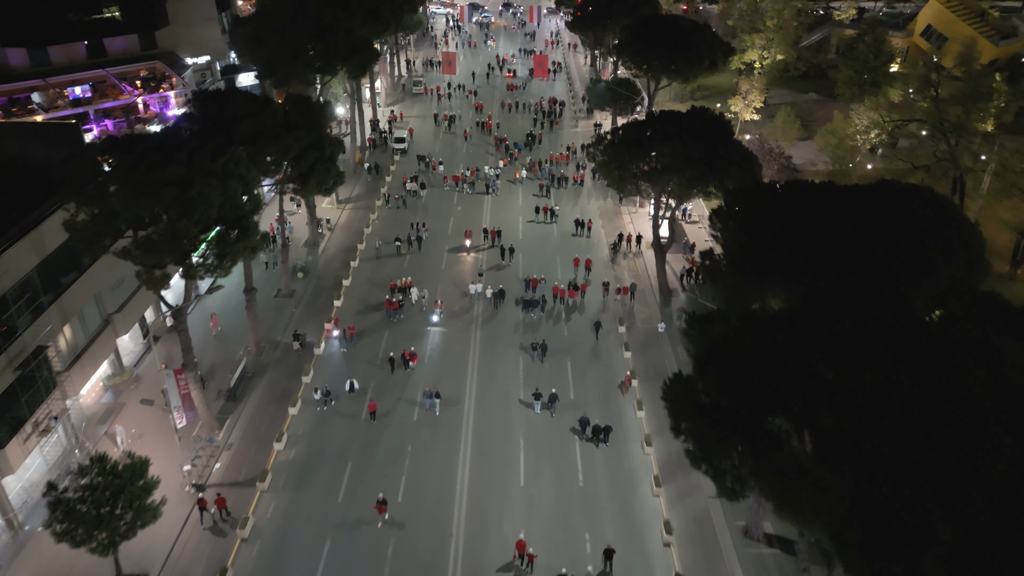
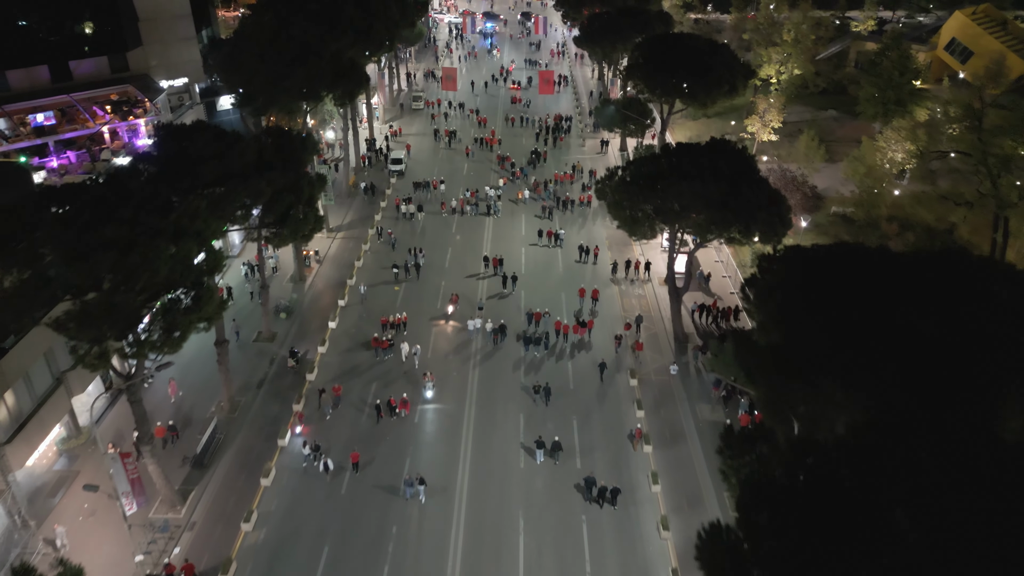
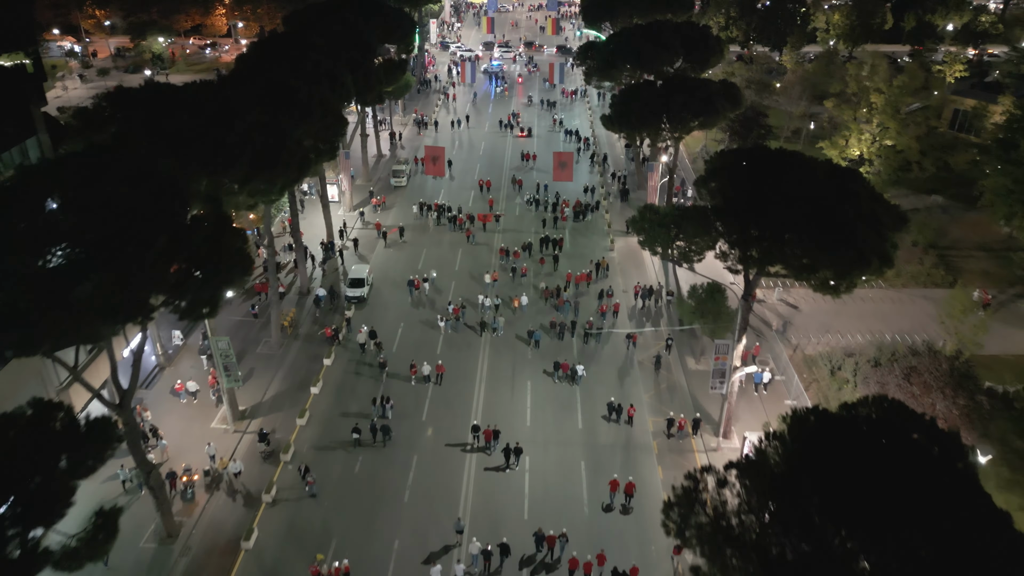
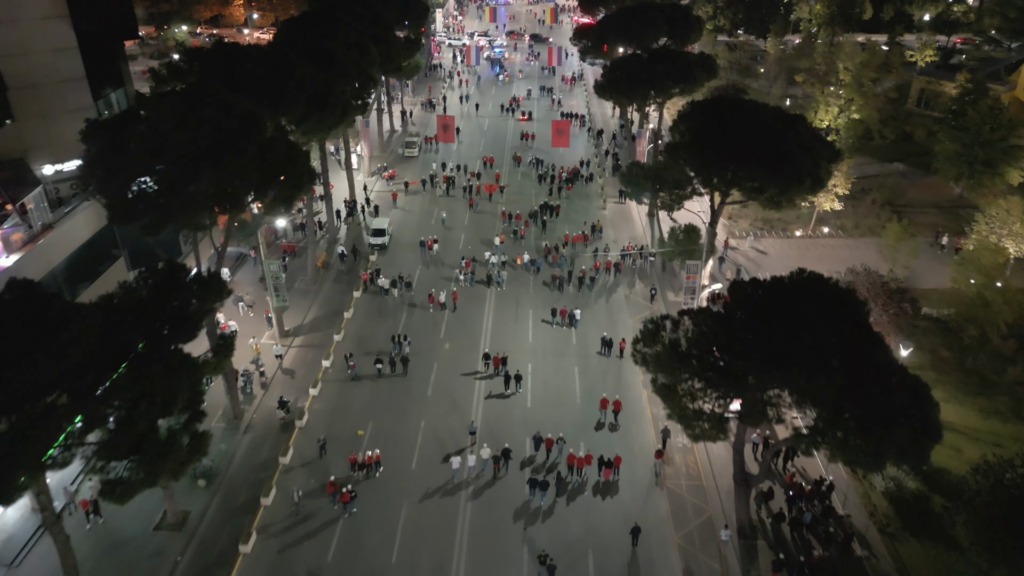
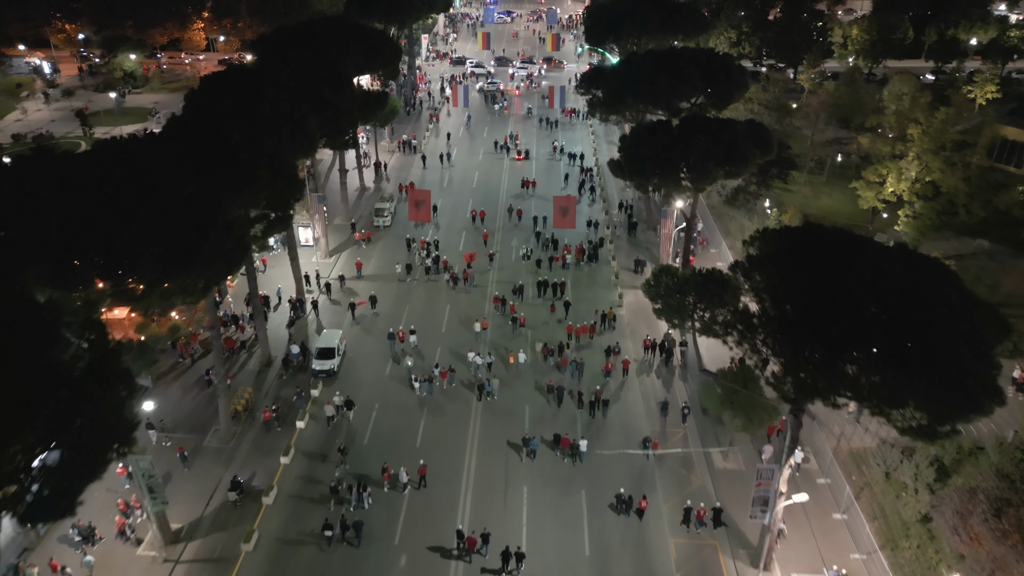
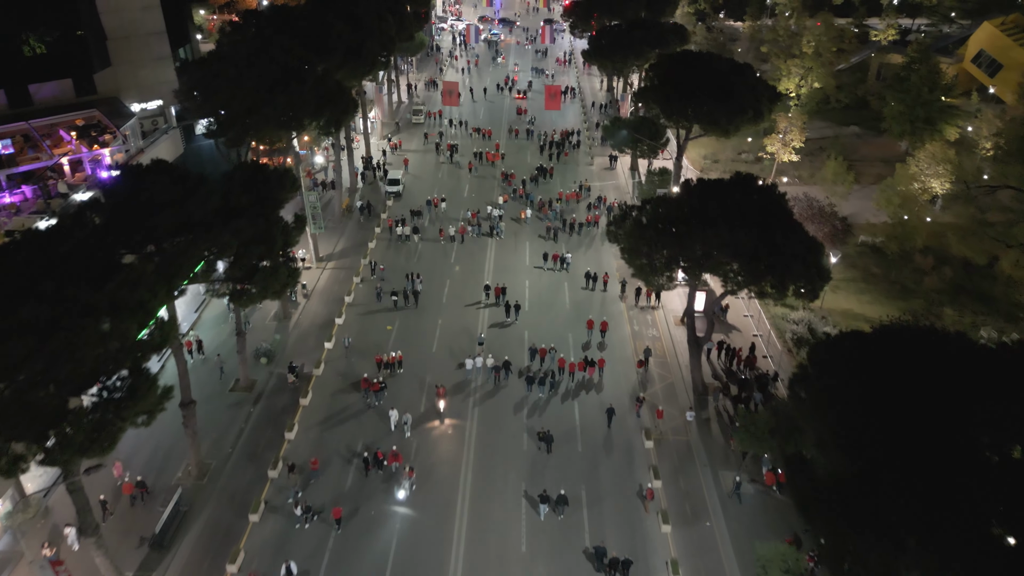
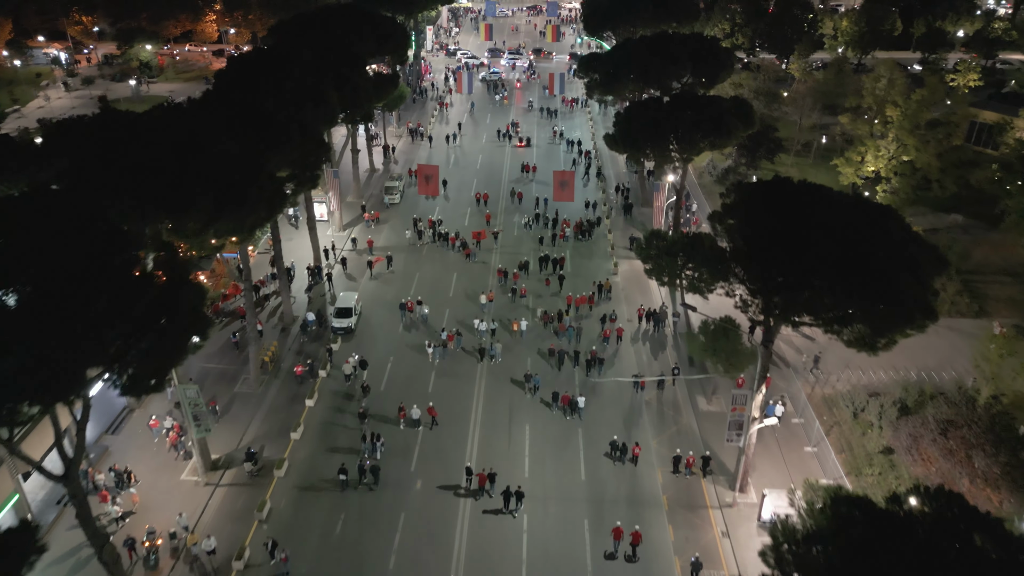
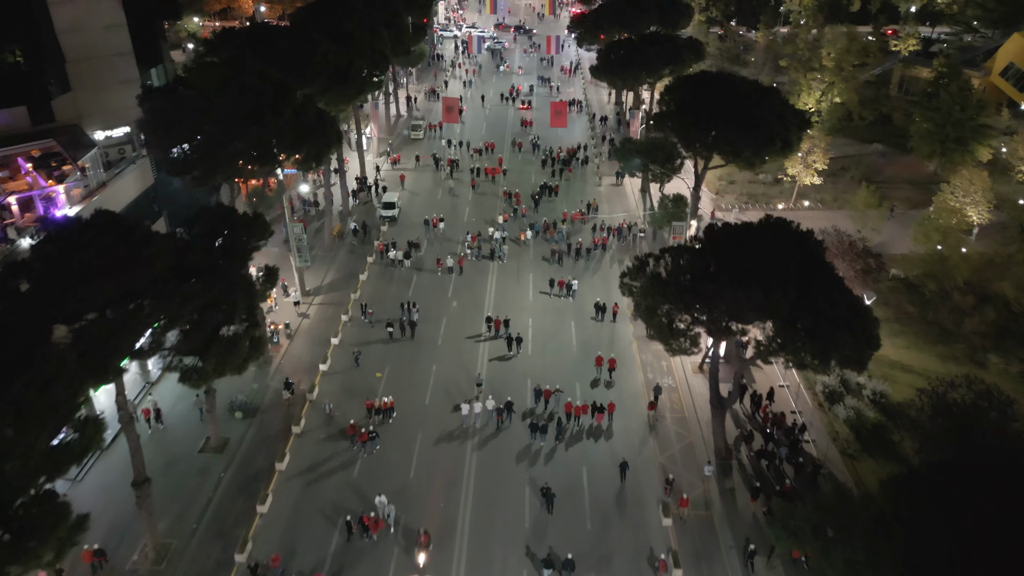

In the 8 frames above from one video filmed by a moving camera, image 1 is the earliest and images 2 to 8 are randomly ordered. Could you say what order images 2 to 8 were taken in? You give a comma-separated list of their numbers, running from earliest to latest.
2, 6, 8, 4, 3, 7, 5
